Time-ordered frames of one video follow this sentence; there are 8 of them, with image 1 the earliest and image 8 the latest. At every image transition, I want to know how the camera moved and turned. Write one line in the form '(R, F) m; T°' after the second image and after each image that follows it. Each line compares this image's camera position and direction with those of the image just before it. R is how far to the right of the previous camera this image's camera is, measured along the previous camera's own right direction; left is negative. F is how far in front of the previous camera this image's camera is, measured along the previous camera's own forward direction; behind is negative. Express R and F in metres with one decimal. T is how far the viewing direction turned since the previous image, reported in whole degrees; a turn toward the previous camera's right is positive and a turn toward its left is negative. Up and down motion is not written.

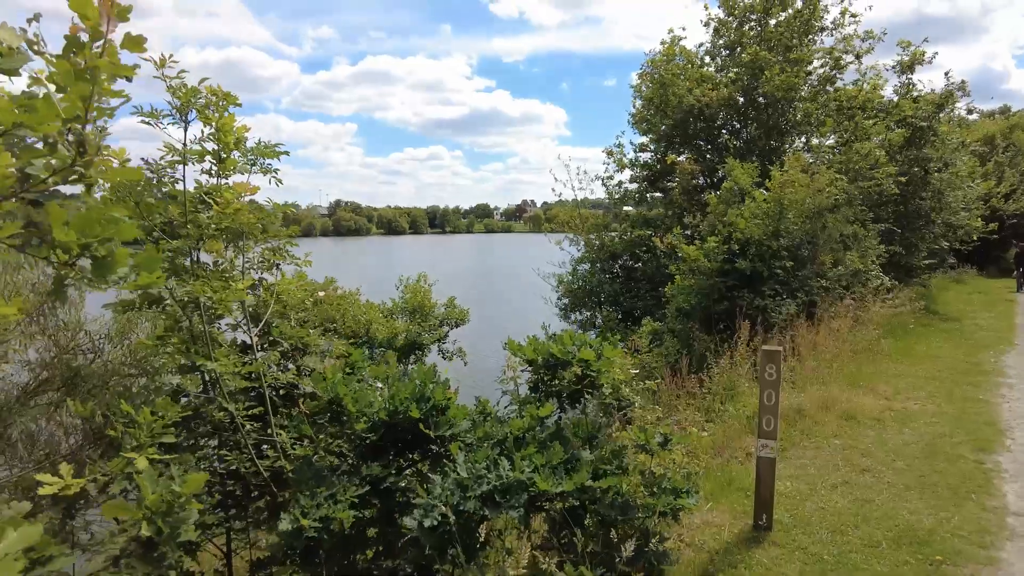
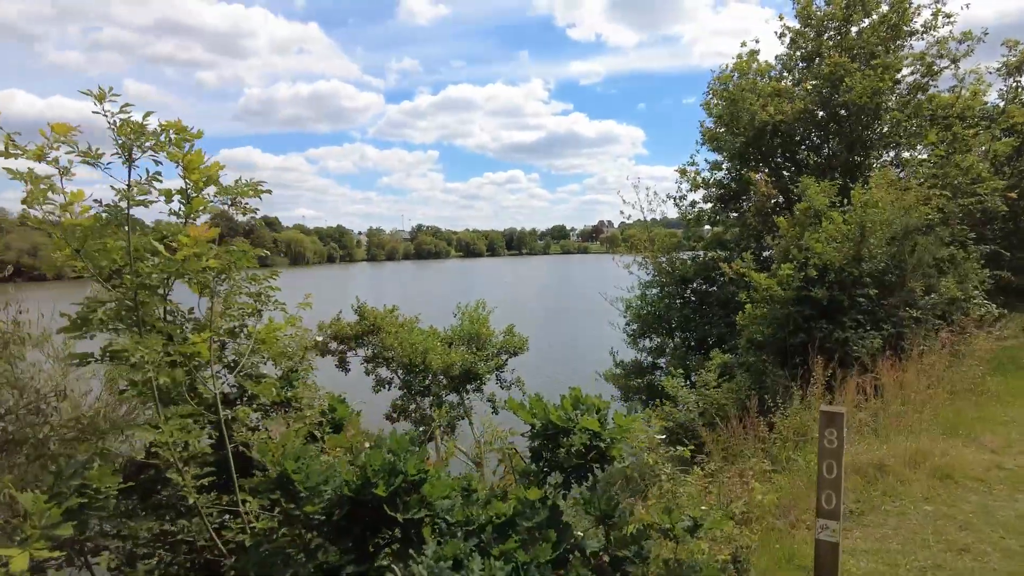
(+0.3, +0.4) m; -7°
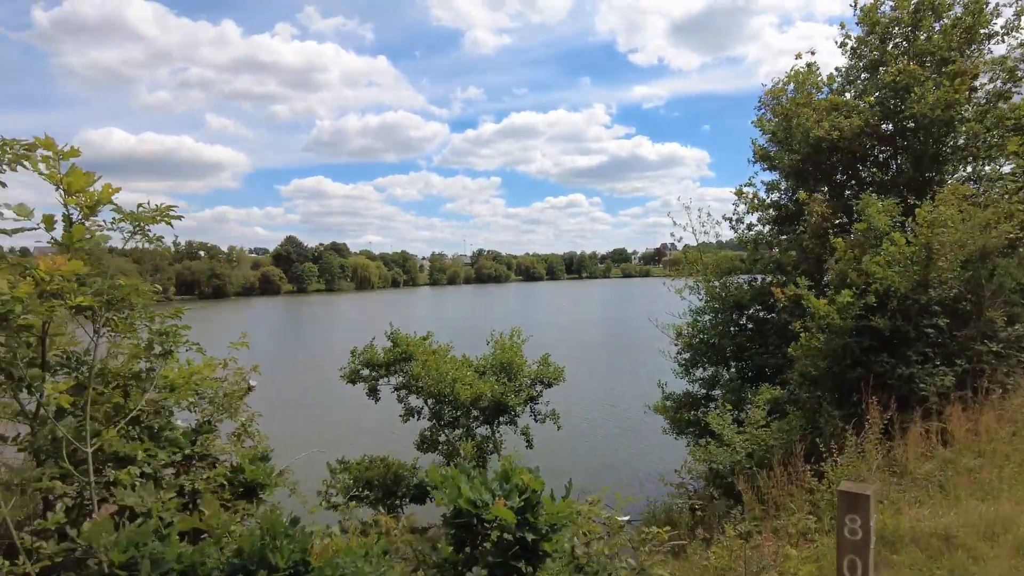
(+0.5, +0.5) m; -5°
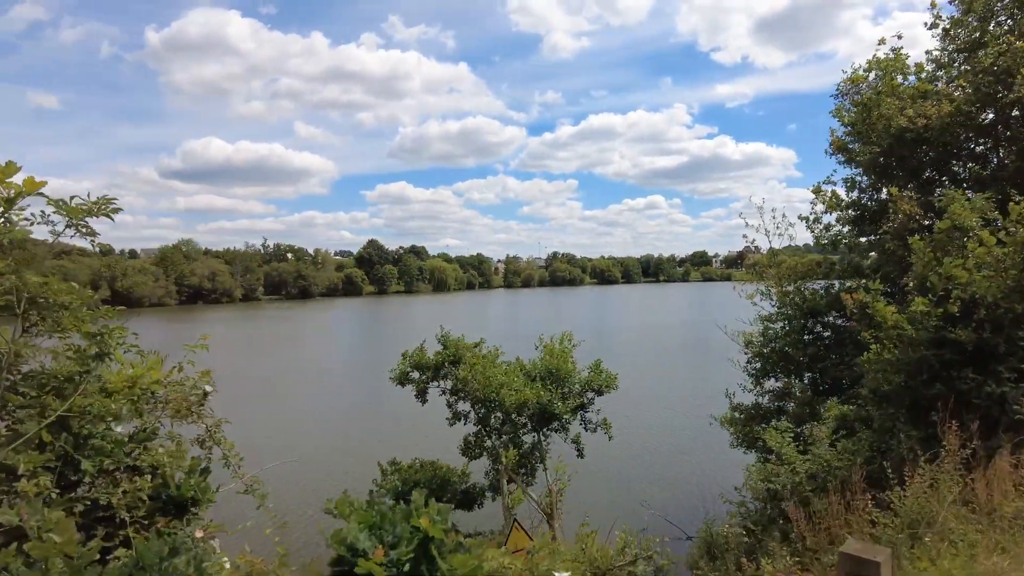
(+0.4, +0.4) m; -7°
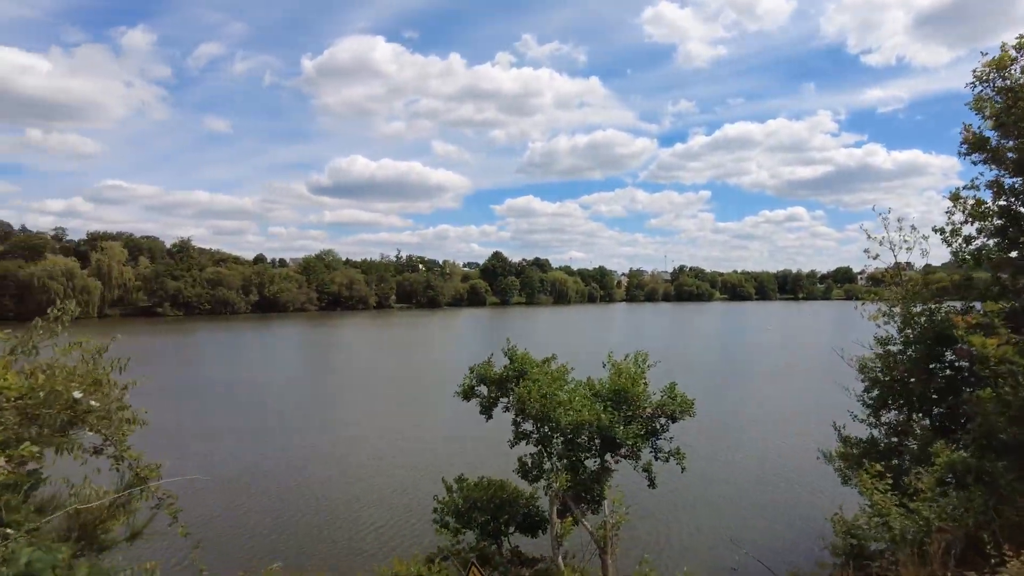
(+0.9, +0.6) m; -11°
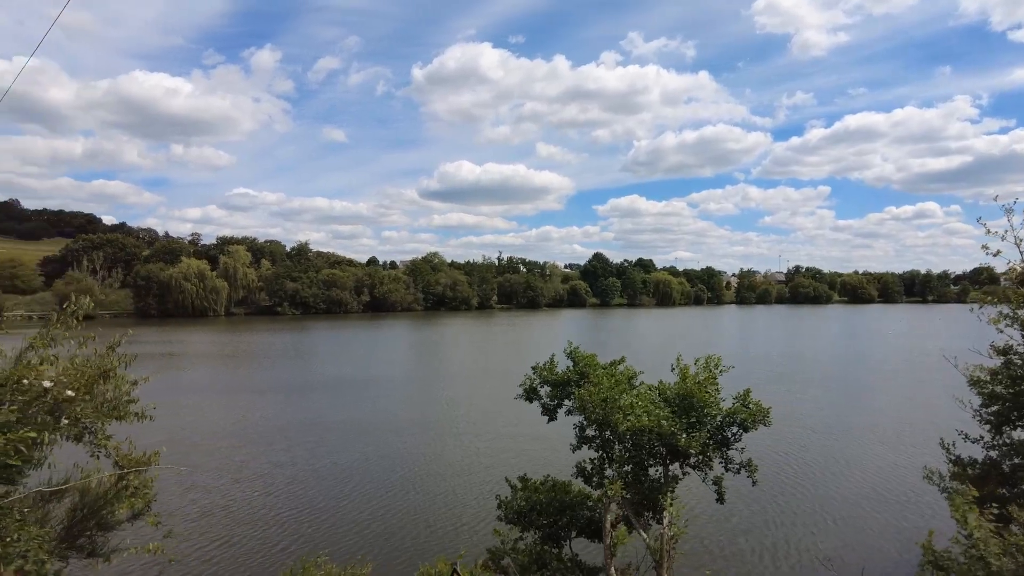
(+0.6, +0.2) m; -9°
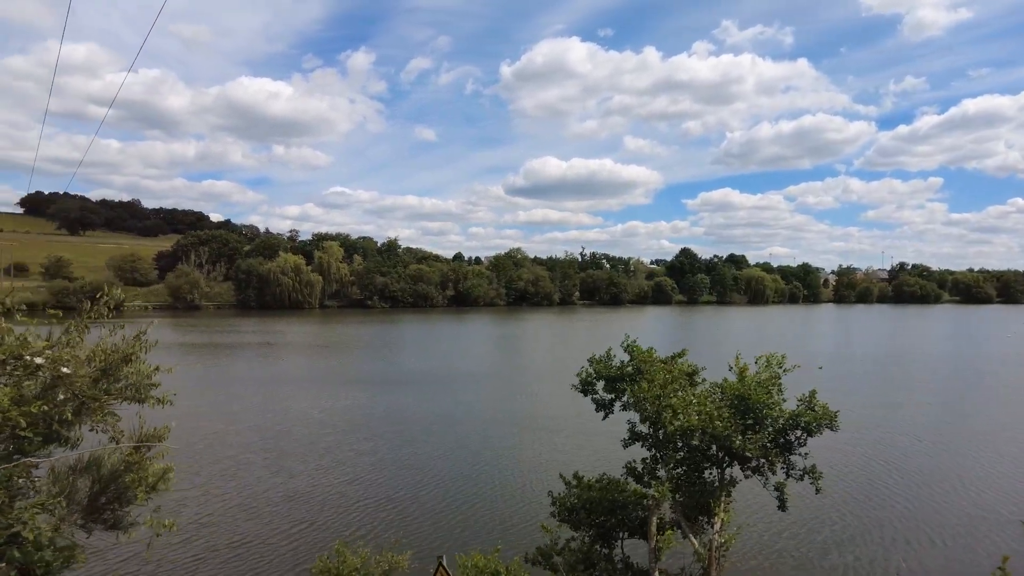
(+0.5, +0.2) m; -8°
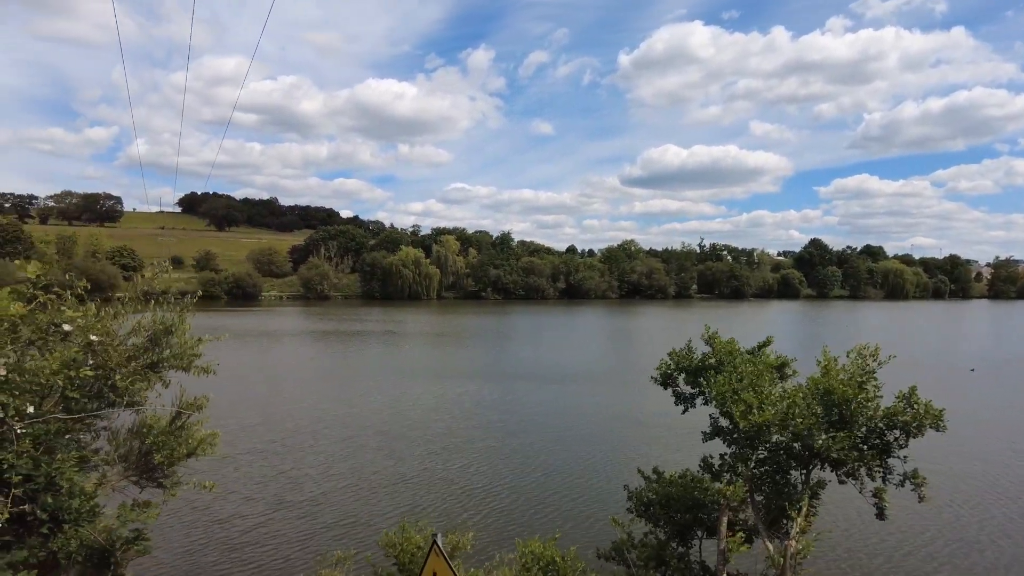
(+0.6, +0.1) m; -10°
